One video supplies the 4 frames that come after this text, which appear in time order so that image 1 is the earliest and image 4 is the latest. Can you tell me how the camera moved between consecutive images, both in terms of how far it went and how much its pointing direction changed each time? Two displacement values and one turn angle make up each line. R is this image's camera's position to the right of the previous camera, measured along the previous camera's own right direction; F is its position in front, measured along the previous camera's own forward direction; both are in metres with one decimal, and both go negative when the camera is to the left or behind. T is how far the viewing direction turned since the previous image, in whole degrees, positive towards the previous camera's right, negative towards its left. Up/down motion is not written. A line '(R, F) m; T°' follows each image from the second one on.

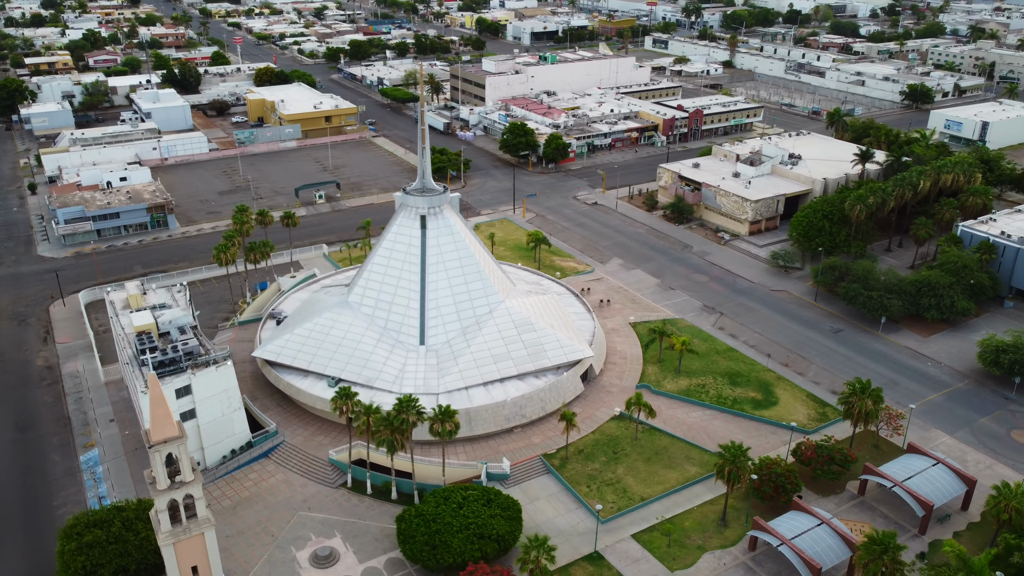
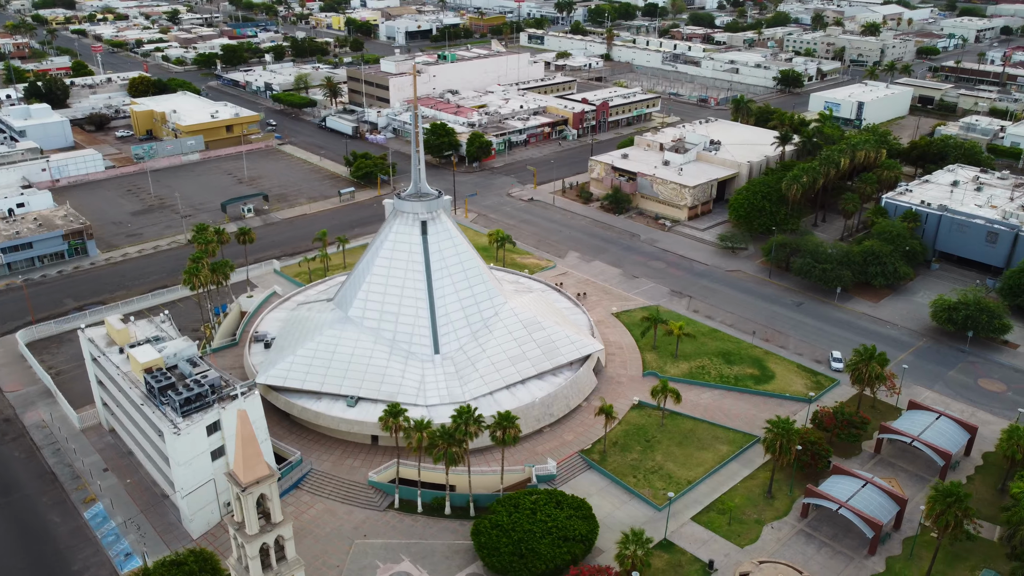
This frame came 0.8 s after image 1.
(-11.7, +1.6) m; +10°
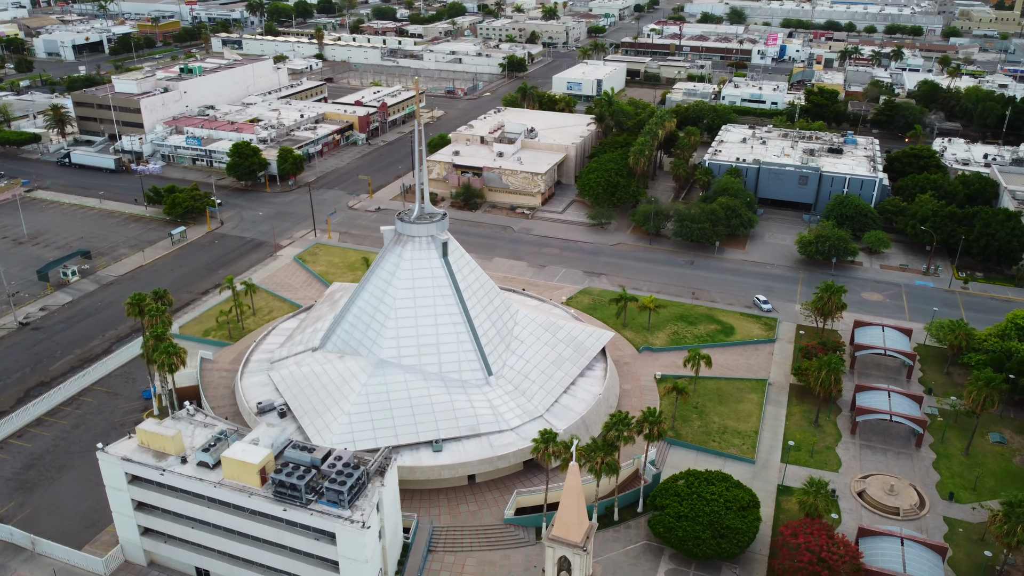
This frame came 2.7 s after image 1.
(-26.9, +6.8) m; +24°
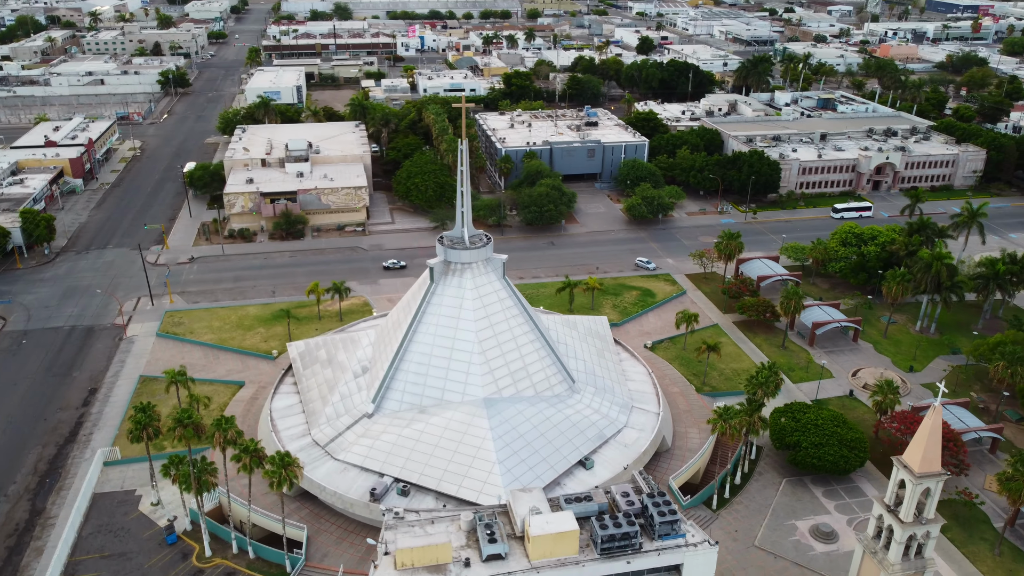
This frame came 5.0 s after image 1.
(-31.9, +9.9) m; +29°
